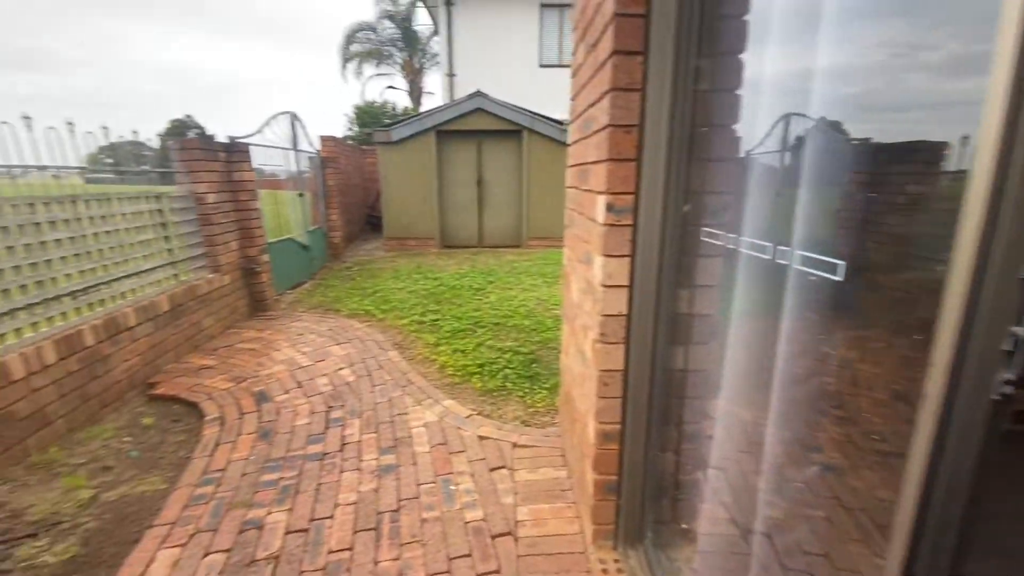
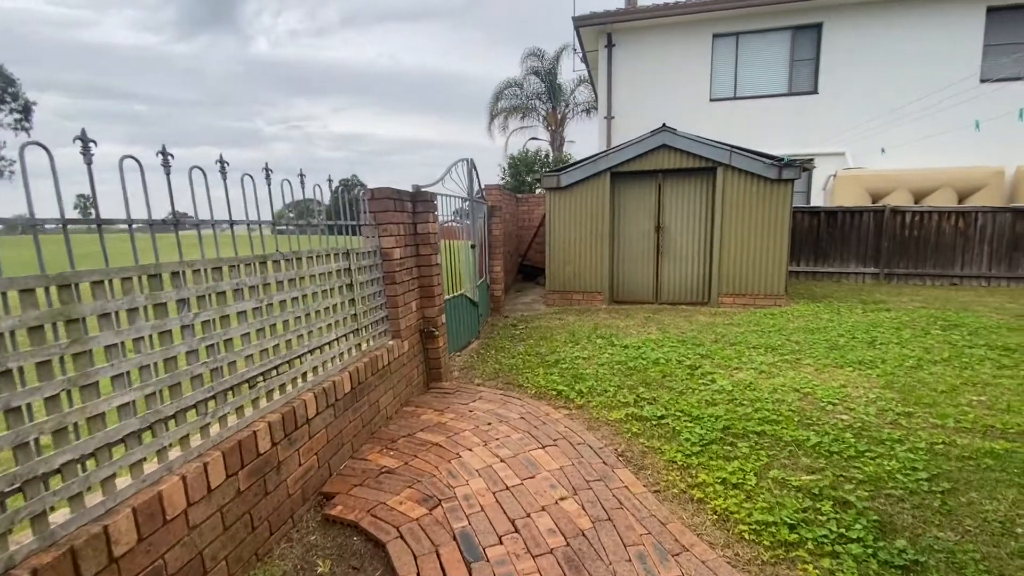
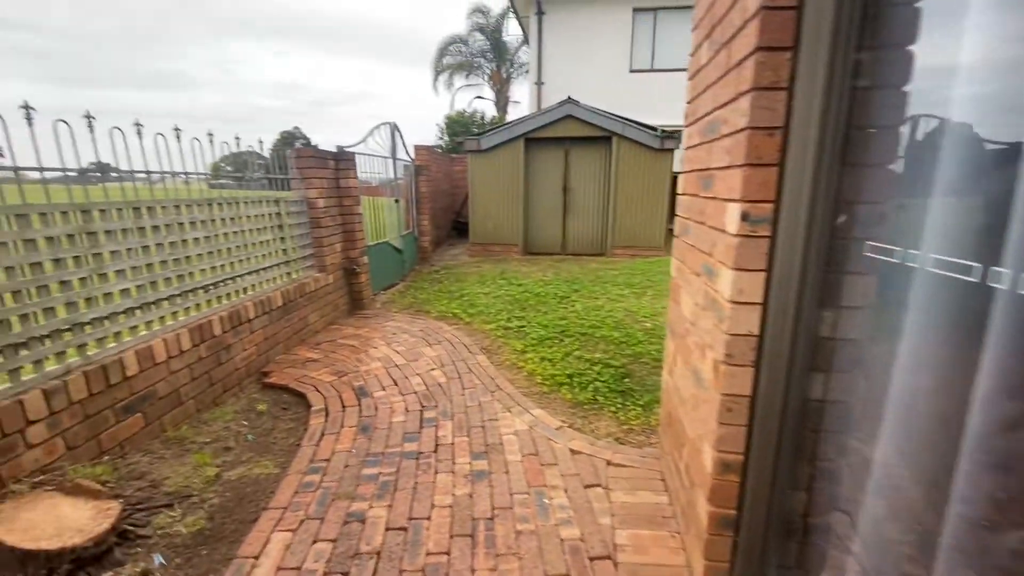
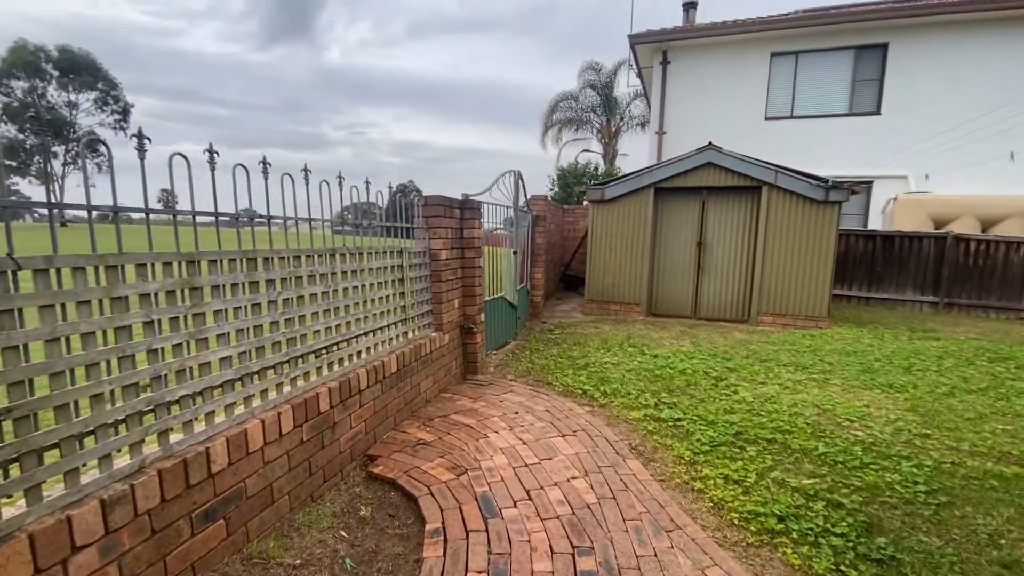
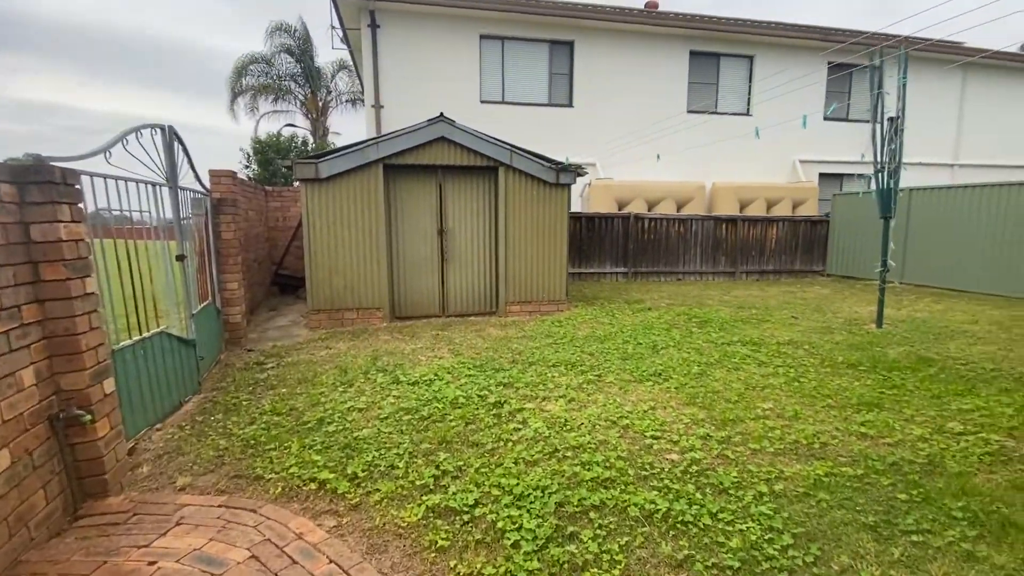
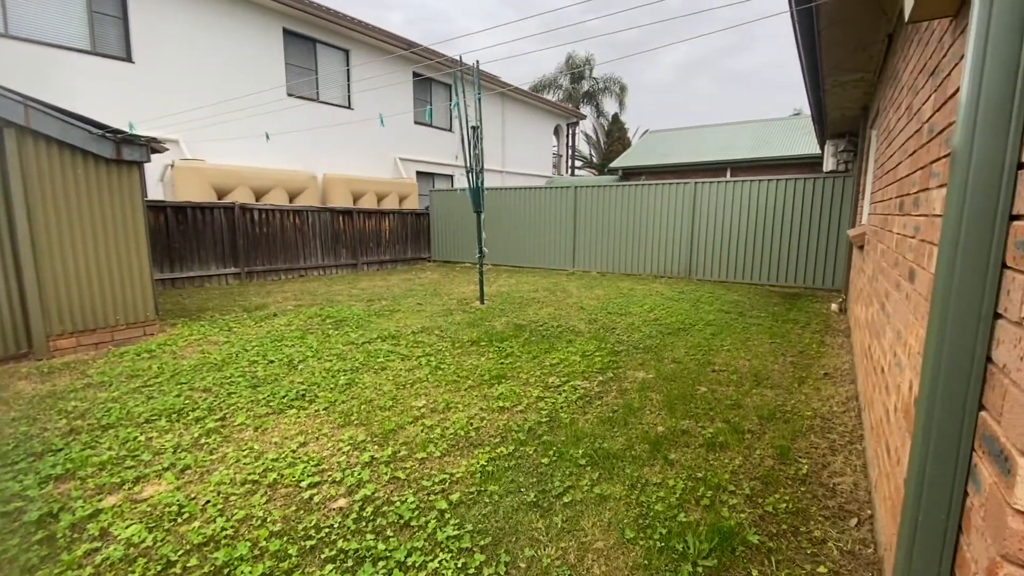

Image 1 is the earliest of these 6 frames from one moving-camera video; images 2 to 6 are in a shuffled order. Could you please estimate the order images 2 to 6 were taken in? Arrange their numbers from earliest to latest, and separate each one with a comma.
3, 4, 2, 5, 6
